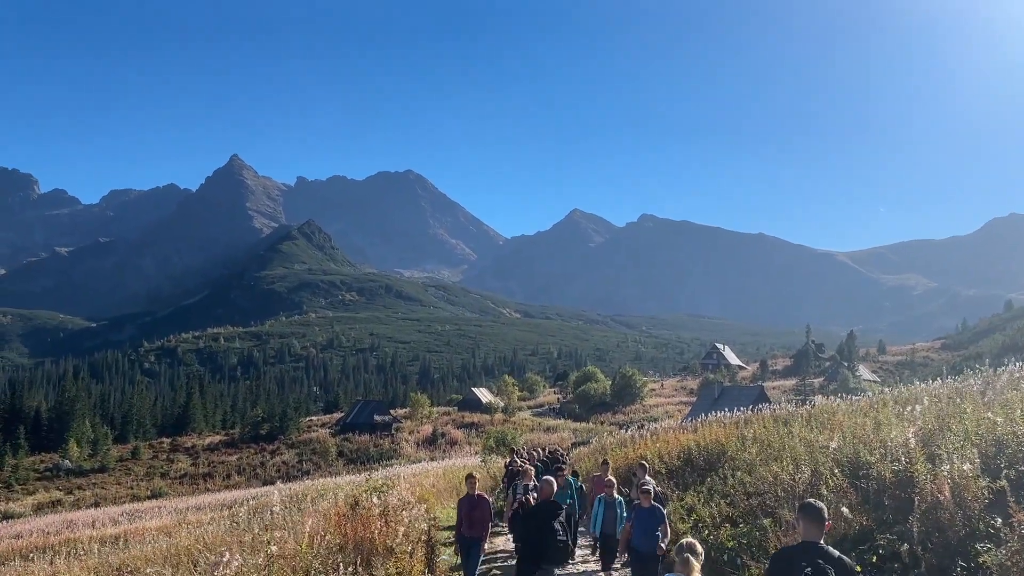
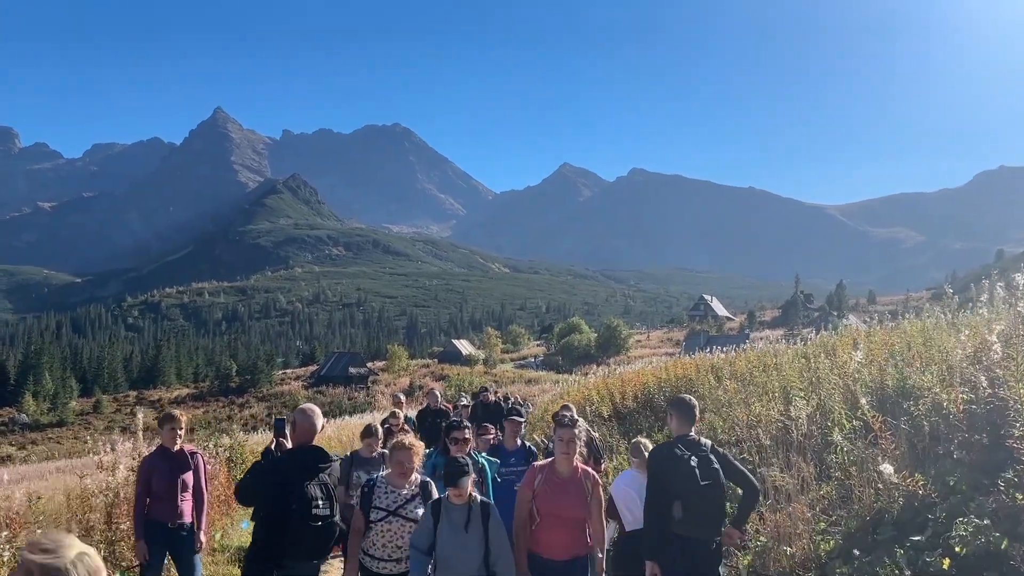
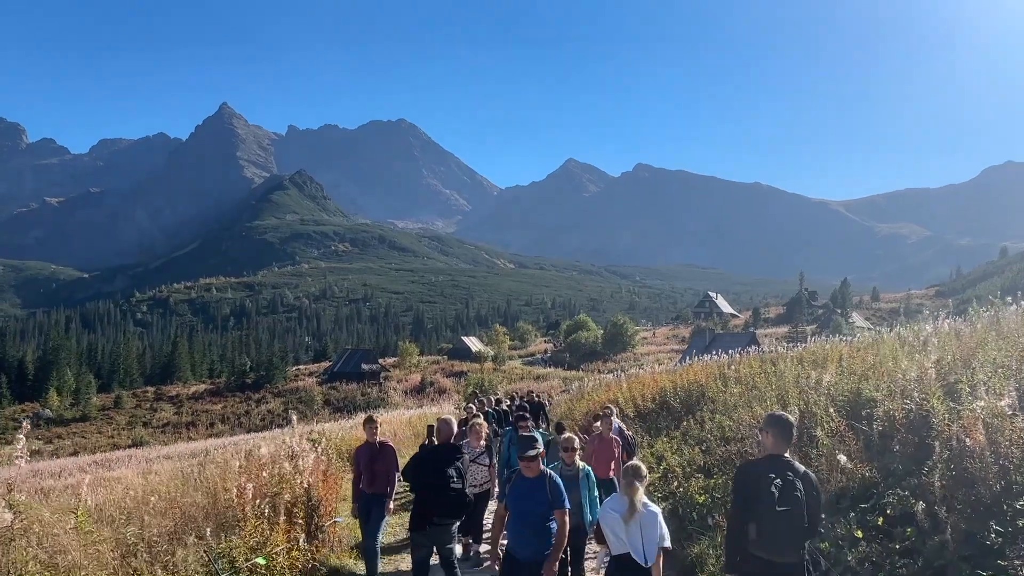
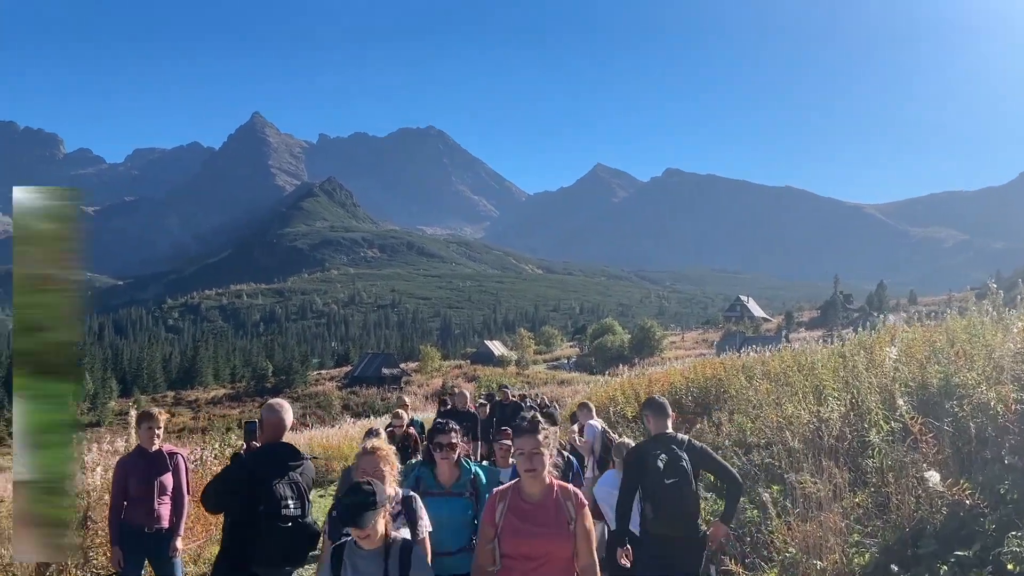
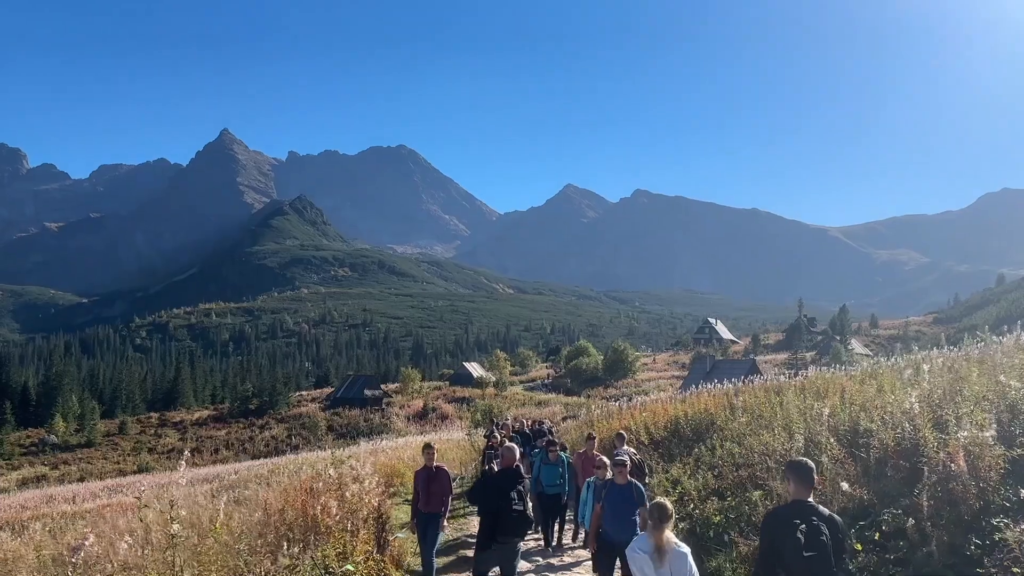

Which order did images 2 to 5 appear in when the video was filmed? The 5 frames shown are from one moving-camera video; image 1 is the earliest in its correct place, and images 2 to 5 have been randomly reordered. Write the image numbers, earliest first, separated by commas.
5, 3, 2, 4
